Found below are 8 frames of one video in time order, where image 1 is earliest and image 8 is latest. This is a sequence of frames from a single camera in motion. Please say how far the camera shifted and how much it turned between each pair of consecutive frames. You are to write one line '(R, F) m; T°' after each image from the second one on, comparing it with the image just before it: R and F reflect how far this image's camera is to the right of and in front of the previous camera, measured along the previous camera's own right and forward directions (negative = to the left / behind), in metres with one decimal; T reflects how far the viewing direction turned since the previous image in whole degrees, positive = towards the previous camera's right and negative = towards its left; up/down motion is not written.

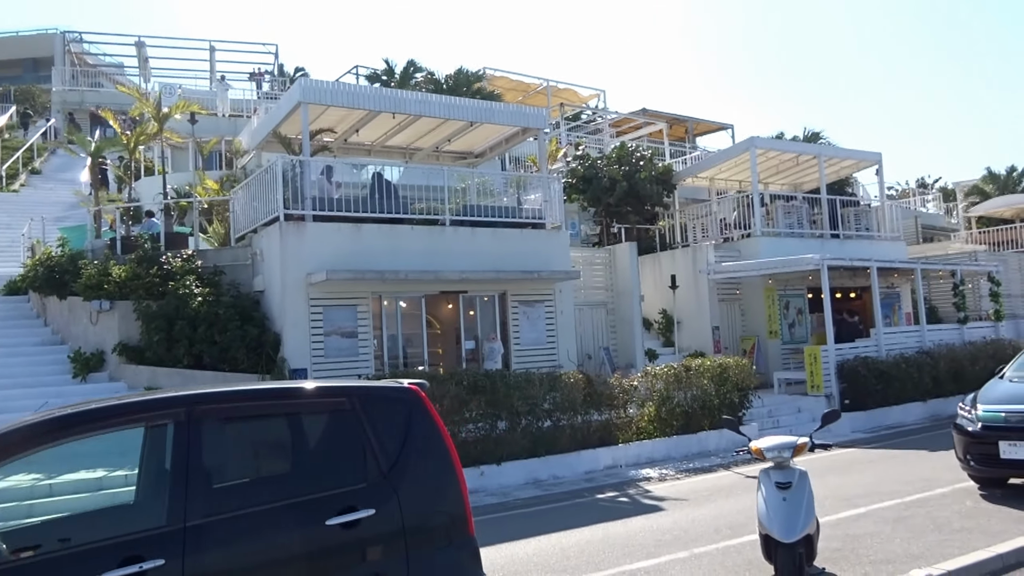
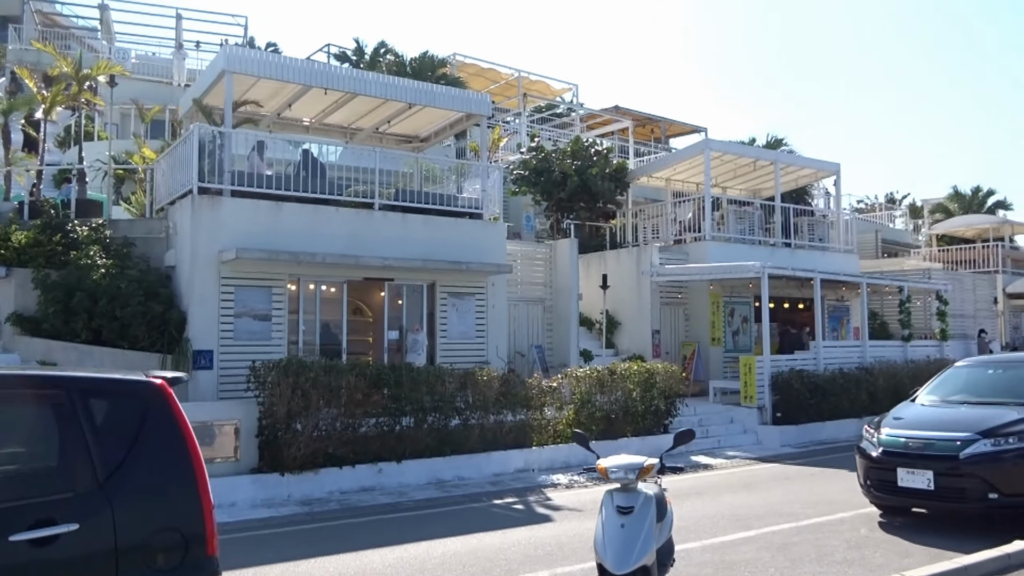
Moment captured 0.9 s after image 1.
(+1.0, +0.6) m; +1°
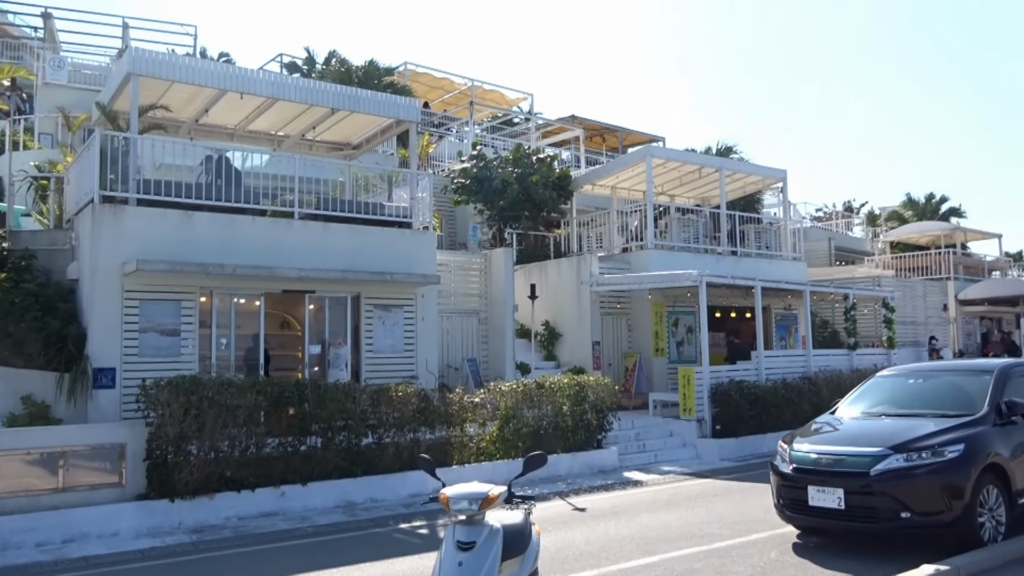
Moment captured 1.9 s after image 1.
(+0.9, +0.6) m; +2°
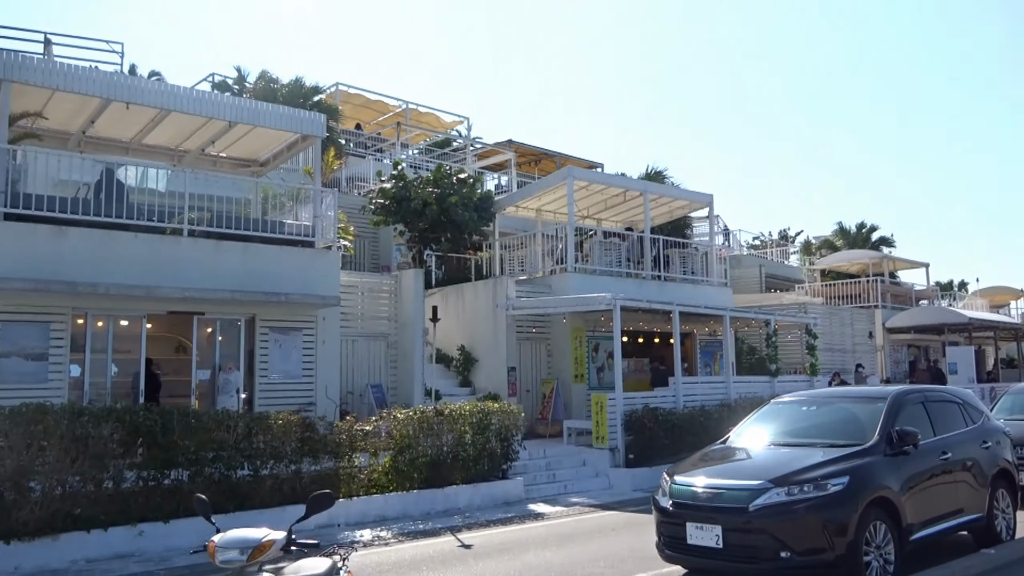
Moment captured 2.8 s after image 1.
(+0.9, +0.6) m; +3°
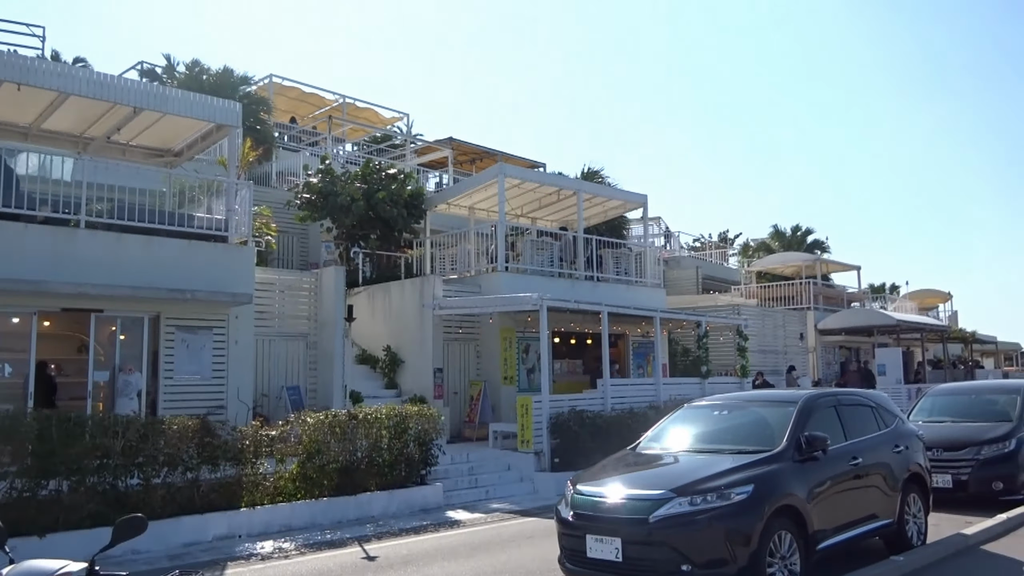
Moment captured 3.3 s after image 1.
(+0.5, +0.4) m; +4°
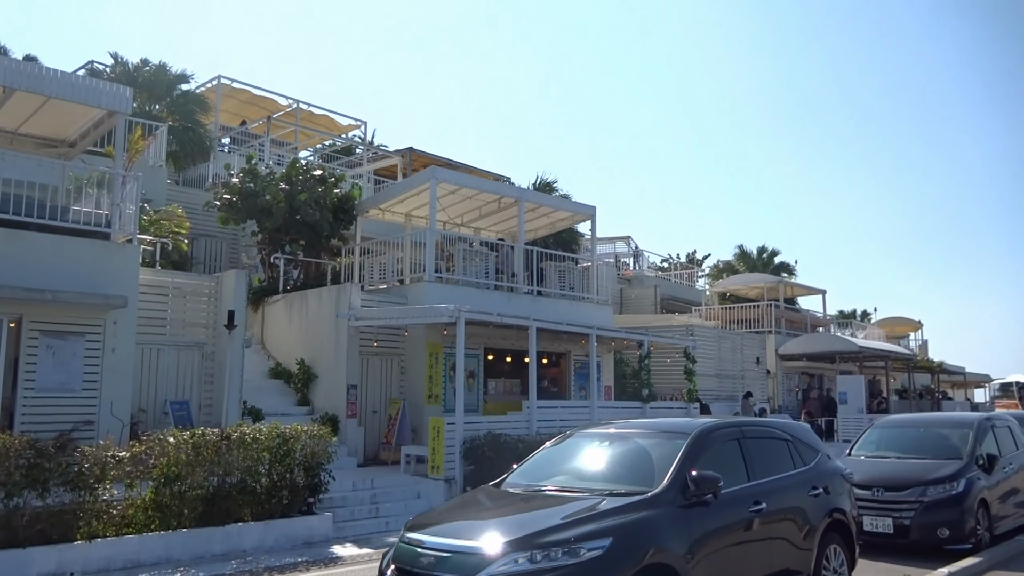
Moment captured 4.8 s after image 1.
(+1.2, +1.3) m; +1°
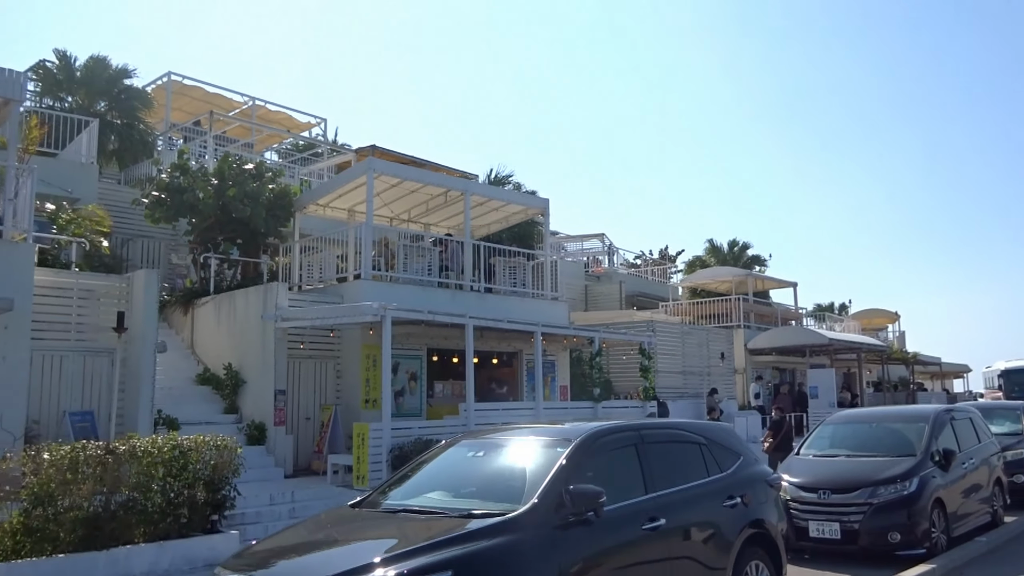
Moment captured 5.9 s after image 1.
(+1.0, +0.9) m; +1°
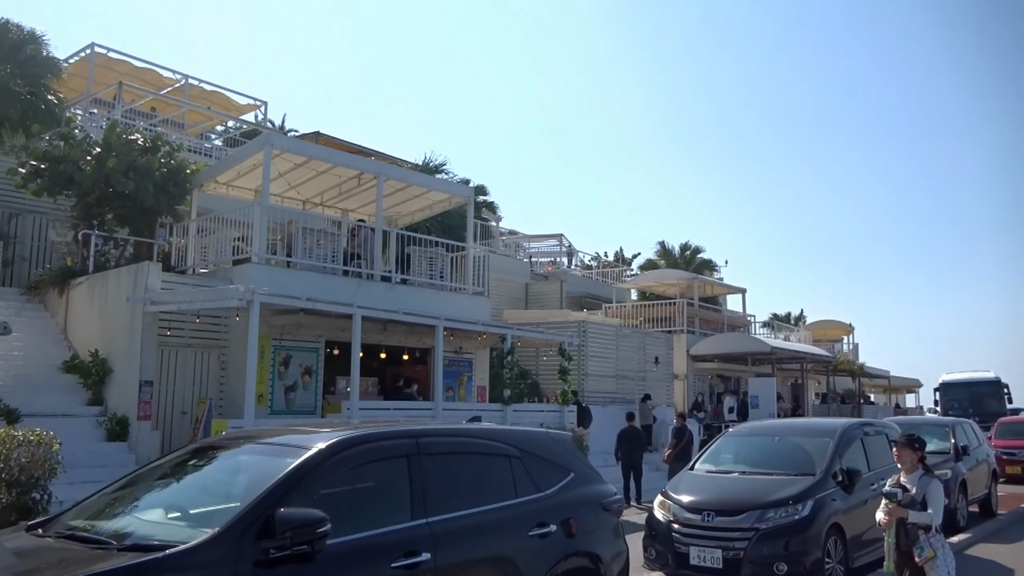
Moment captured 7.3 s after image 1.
(+1.4, +1.2) m; +2°
